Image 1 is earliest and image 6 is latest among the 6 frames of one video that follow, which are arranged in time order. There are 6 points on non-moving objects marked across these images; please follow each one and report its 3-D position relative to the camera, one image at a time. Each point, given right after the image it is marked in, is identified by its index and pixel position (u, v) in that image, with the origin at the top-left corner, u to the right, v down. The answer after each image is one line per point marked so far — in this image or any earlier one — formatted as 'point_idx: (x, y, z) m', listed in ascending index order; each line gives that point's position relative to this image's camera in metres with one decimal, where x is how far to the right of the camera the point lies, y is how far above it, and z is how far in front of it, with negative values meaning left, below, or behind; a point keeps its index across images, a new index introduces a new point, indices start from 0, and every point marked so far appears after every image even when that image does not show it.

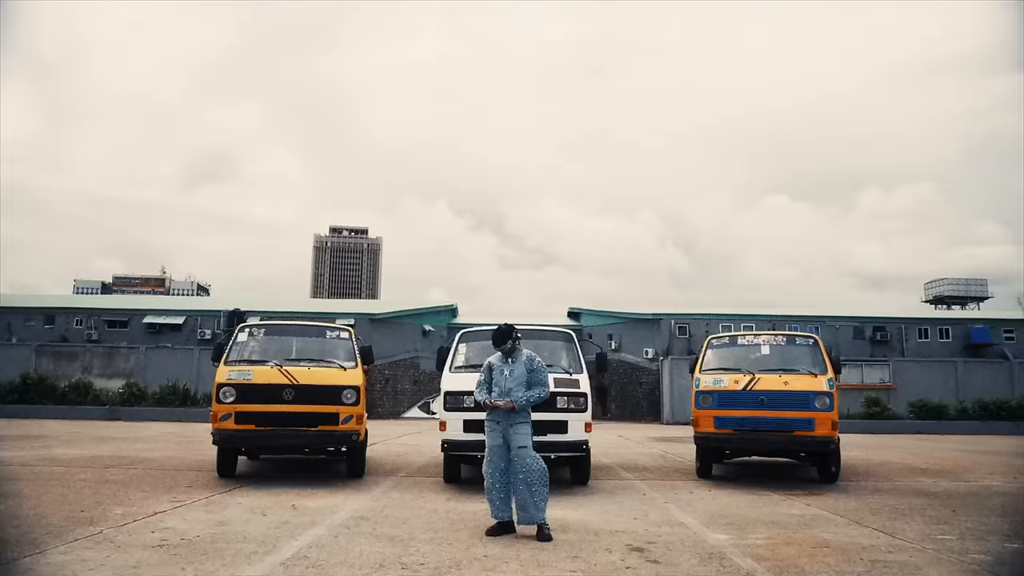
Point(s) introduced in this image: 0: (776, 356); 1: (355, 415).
0: (+3.4, -0.9, +9.6) m
1: (-1.9, -1.5, +8.8) m
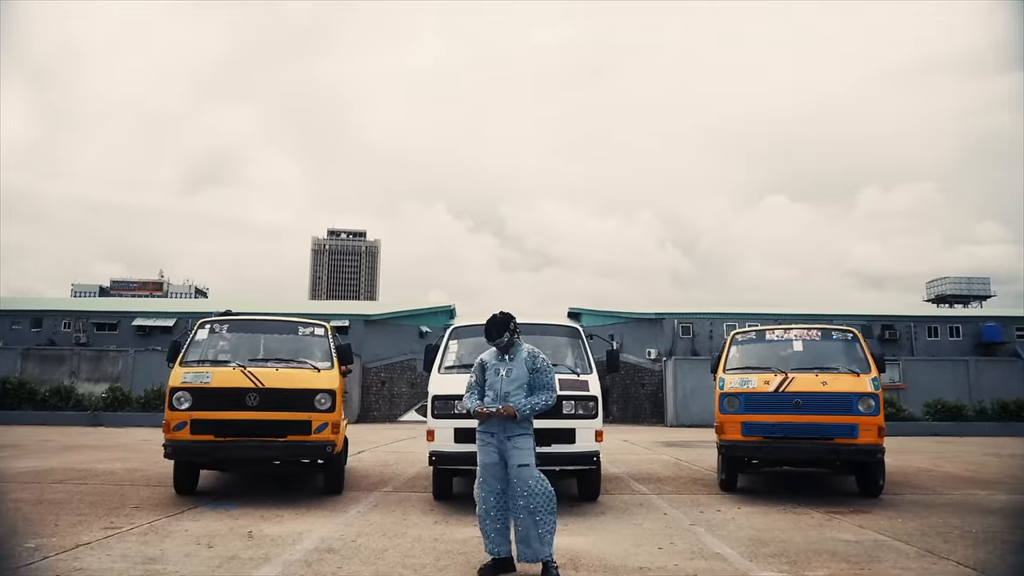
0: (+3.4, -0.7, +8.5) m
1: (-1.9, -1.4, +7.7) m
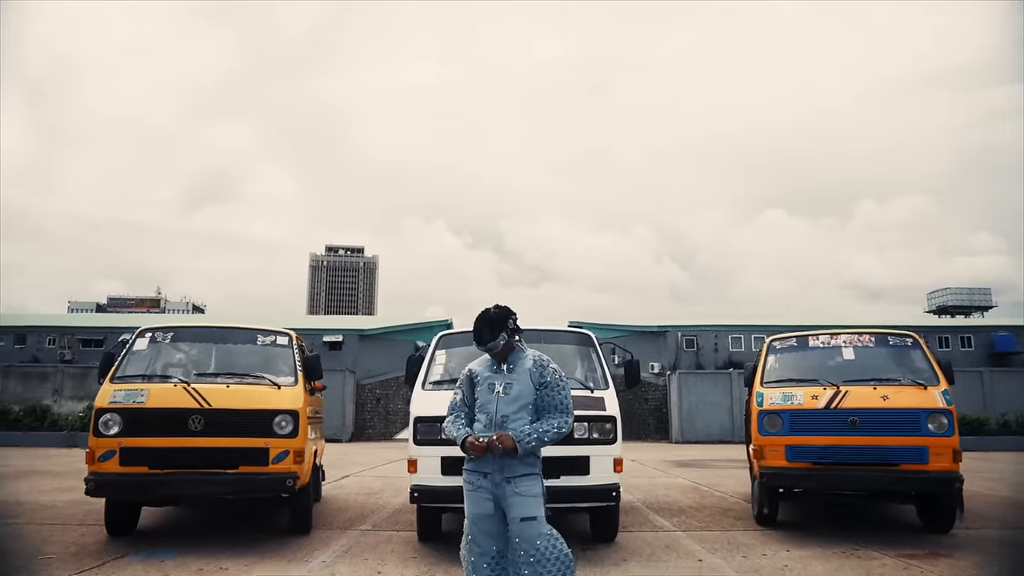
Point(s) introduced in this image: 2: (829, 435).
0: (+3.4, -0.7, +7.2) m
1: (-1.9, -1.4, +6.4) m
2: (+2.8, -1.3, +6.6) m
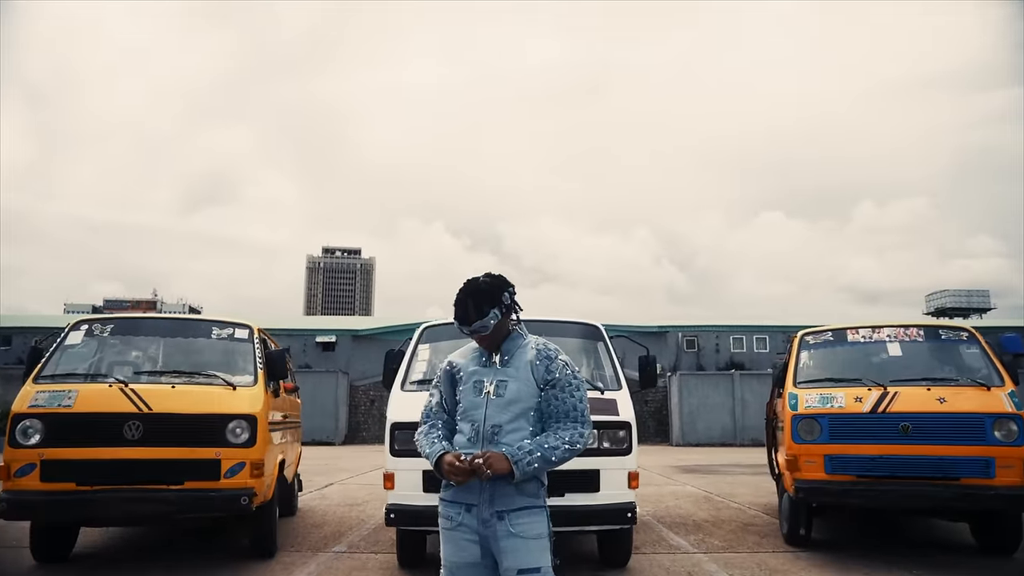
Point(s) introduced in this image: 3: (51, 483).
0: (+3.4, -0.6, +6.3) m
1: (-1.9, -1.3, +5.4) m
2: (+2.8, -1.2, +5.7) m
3: (-3.1, -1.3, +5.1) m
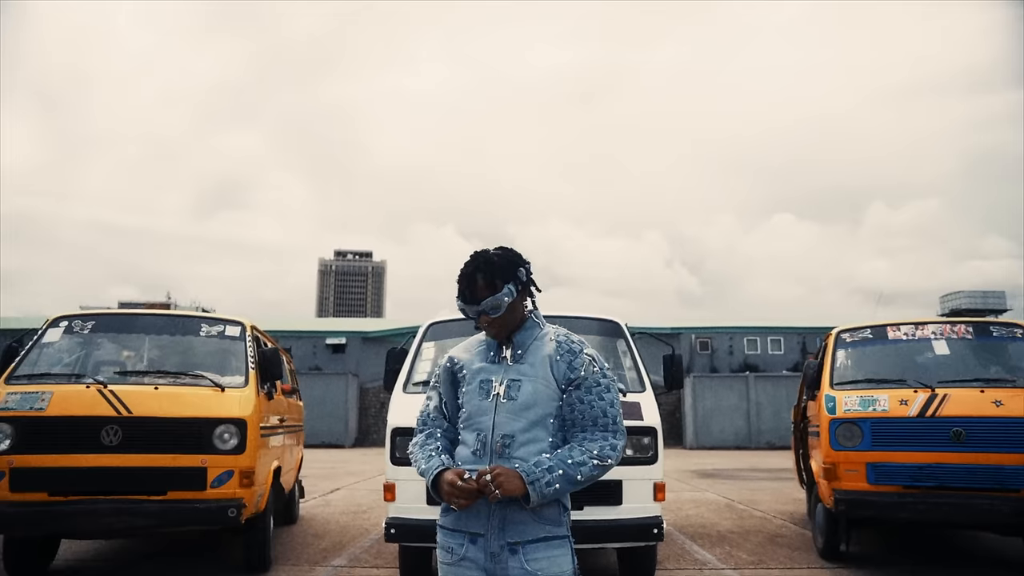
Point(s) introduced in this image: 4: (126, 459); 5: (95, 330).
0: (+3.5, -0.5, +5.8) m
1: (-1.8, -1.2, +5.0) m
2: (+2.9, -1.1, +5.2) m
3: (-3.1, -1.3, +4.7) m
4: (-2.4, -1.1, +4.8) m
5: (-3.2, -0.3, +5.8) m
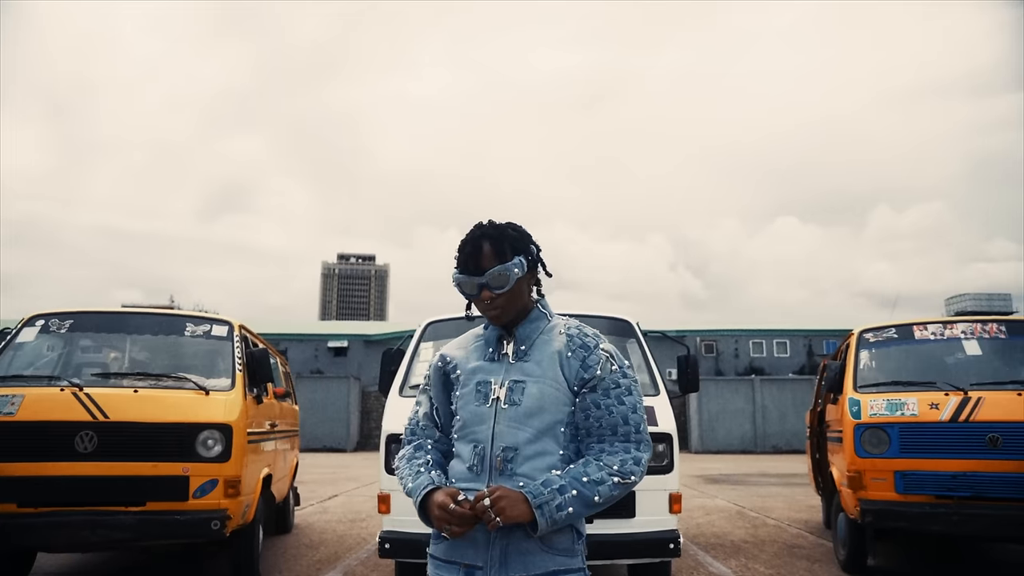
0: (+3.5, -0.5, +5.4) m
1: (-1.8, -1.2, +4.6) m
2: (+2.9, -1.1, +4.8) m
3: (-3.0, -1.3, +4.4) m
4: (-2.4, -1.1, +4.4) m
5: (-3.2, -0.3, +5.5) m
